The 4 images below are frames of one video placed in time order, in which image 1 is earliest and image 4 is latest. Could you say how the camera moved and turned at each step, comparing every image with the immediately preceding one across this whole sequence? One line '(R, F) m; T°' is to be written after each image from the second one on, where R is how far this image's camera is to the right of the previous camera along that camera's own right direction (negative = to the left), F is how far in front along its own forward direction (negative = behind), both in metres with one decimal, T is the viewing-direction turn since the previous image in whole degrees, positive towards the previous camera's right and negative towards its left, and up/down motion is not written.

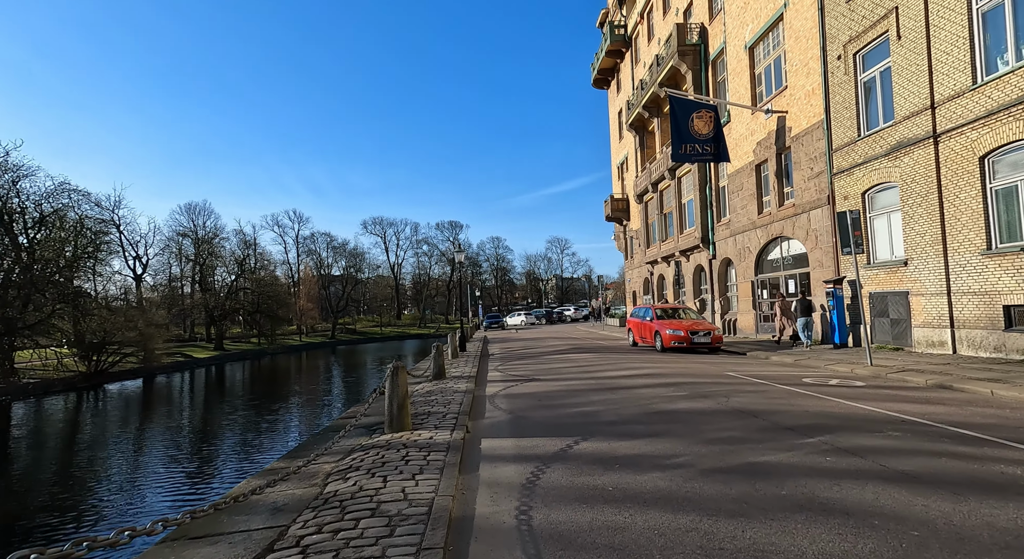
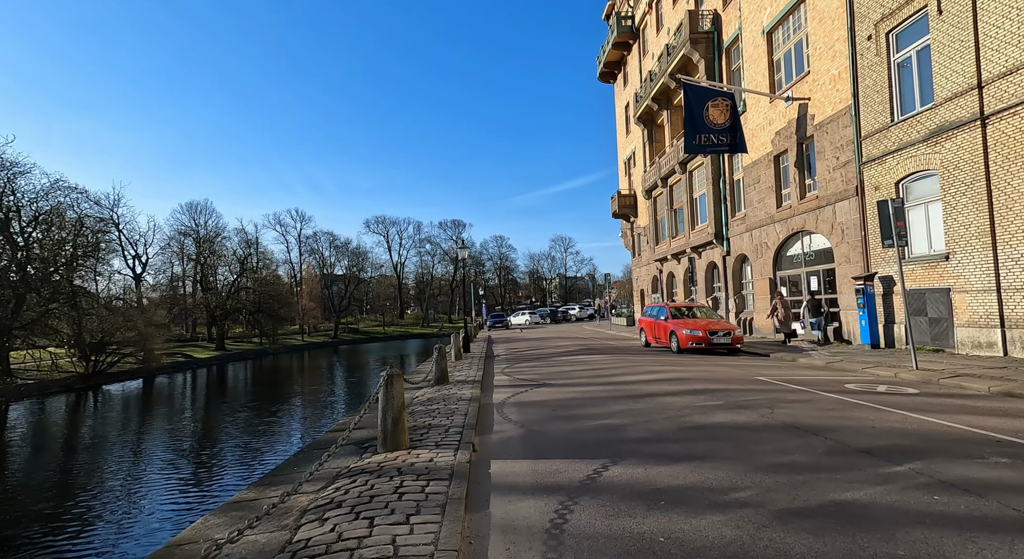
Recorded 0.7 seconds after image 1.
(-0.1, +1.1) m; 0°
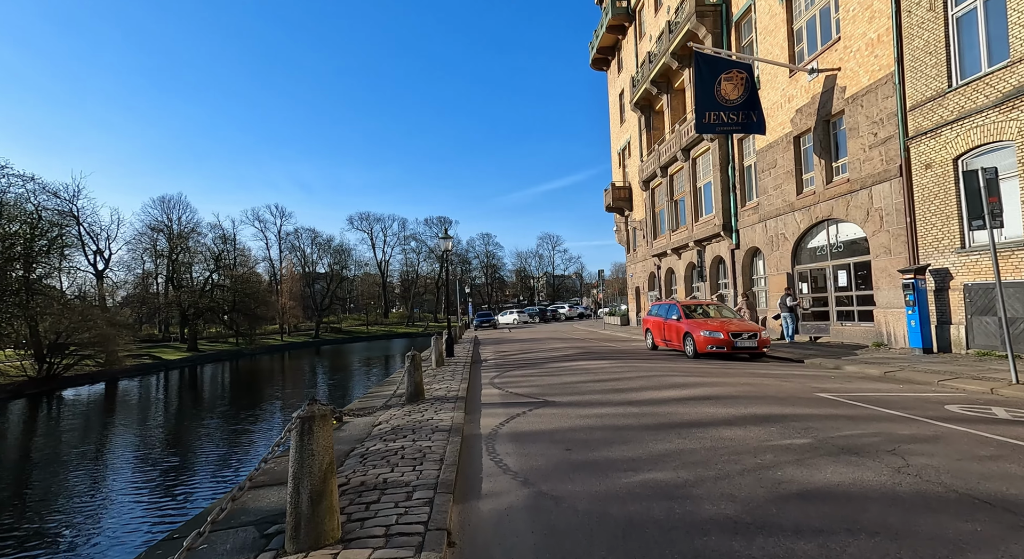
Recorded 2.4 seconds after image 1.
(-0.1, +2.4) m; +1°
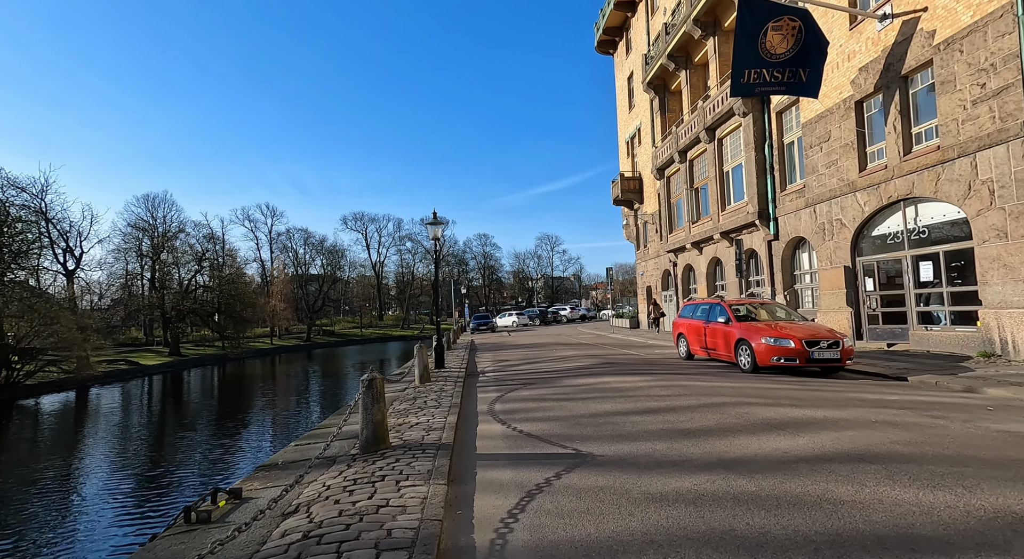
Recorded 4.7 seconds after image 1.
(-0.1, +3.4) m; 0°
